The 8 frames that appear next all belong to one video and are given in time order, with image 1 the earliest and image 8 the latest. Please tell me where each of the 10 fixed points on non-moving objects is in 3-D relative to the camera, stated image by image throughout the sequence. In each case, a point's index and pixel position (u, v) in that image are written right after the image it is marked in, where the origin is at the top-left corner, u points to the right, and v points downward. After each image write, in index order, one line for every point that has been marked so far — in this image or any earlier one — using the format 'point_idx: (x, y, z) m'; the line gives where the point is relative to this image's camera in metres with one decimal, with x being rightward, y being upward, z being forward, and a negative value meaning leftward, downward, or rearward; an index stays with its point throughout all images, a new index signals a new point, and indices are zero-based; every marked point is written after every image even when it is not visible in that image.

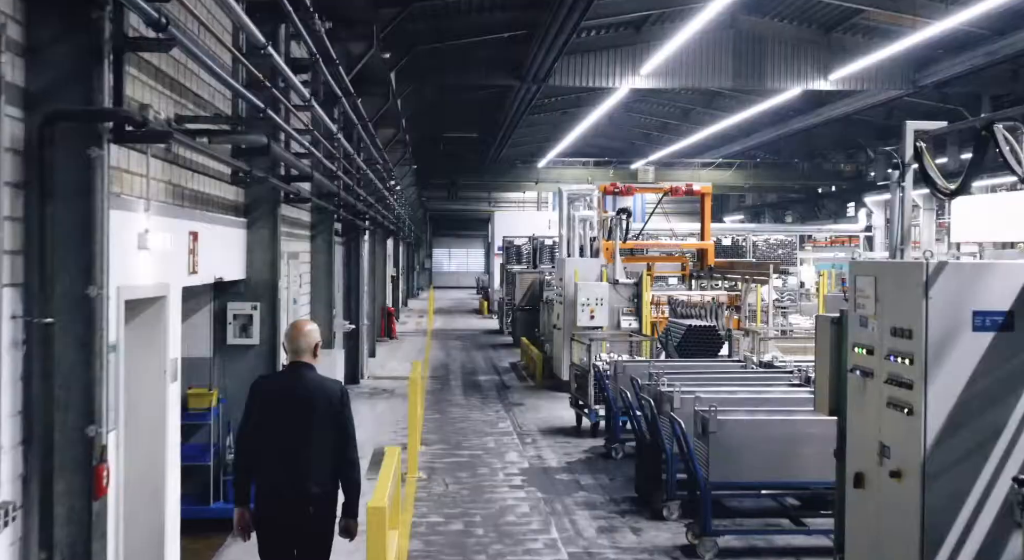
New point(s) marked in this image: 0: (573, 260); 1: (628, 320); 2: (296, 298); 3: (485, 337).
0: (+0.7, +0.2, +11.1) m
1: (+1.4, -0.5, +10.7) m
2: (-1.9, -0.2, +7.9) m
3: (-0.6, -1.2, +18.5) m
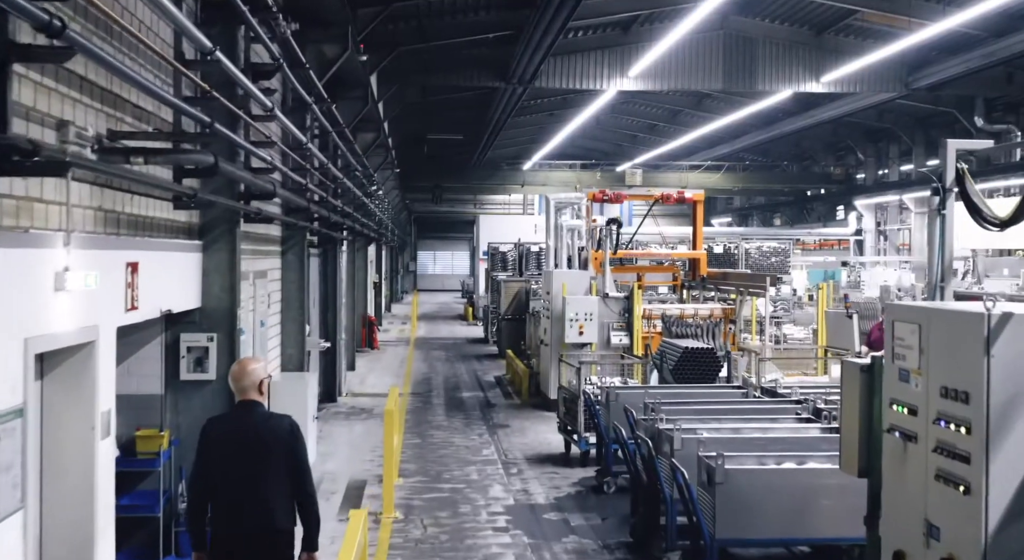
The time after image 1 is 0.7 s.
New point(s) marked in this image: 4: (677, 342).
0: (+0.6, +0.1, +10.5) m
1: (+1.2, -0.6, +10.2) m
2: (-2.0, -0.3, +7.4) m
3: (-0.9, -1.3, +18.0) m
4: (+1.4, -0.5, +7.6) m
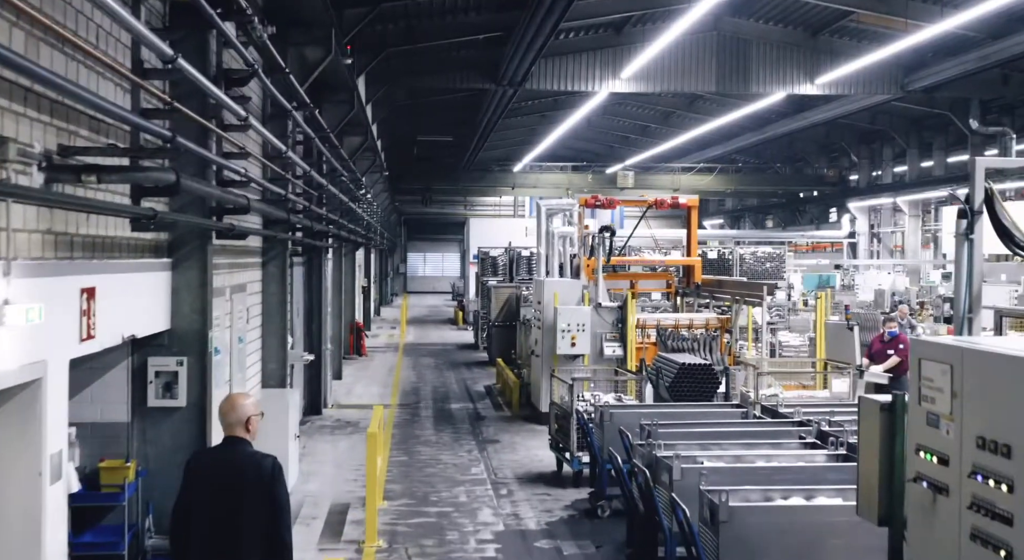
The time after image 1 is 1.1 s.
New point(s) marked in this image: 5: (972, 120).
0: (+0.4, 0.0, +10.3) m
1: (+1.1, -0.7, +9.9) m
2: (-2.1, -0.4, +7.1) m
3: (-1.1, -1.4, +17.7) m
4: (+1.3, -0.6, +7.3) m
5: (+9.2, +3.2, +18.1) m
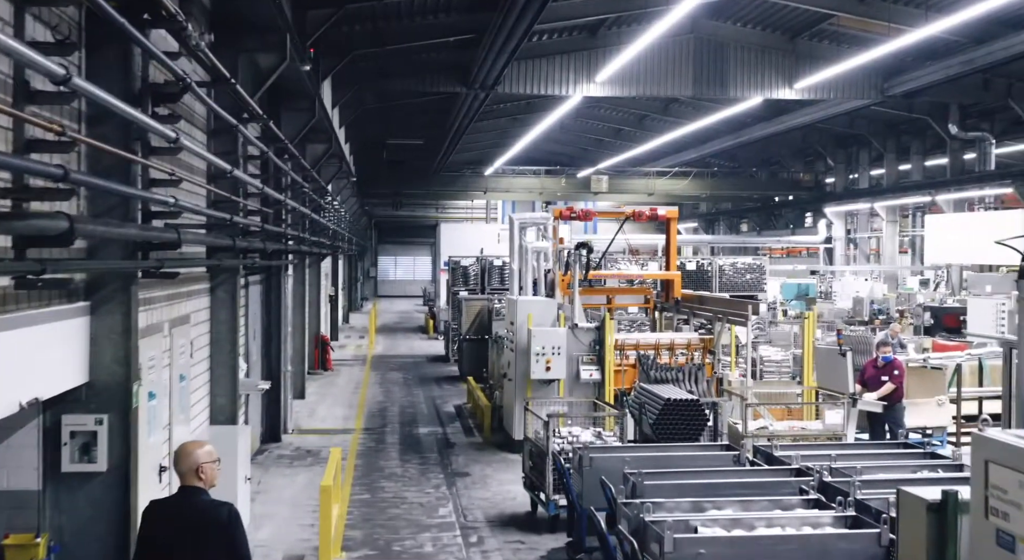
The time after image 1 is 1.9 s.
0: (+0.1, -0.3, +9.7) m
1: (+0.8, -0.9, +9.4) m
2: (-2.3, -0.7, +6.4) m
3: (-1.6, -1.6, +17.0) m
4: (+1.1, -0.9, +6.8) m
5: (+8.7, +3.1, +17.8) m
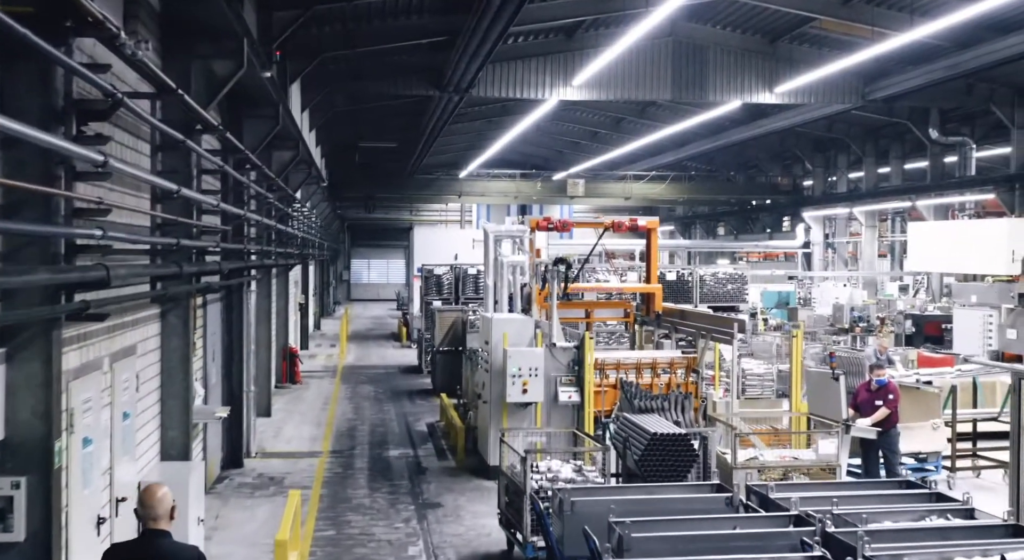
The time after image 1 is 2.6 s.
0: (-0.1, -0.4, +9.2) m
1: (+0.5, -1.1, +8.9) m
2: (-2.5, -0.8, +5.9) m
3: (-2.1, -1.8, +16.5) m
4: (+0.9, -1.0, +6.3) m
5: (+8.2, +2.9, +17.5) m
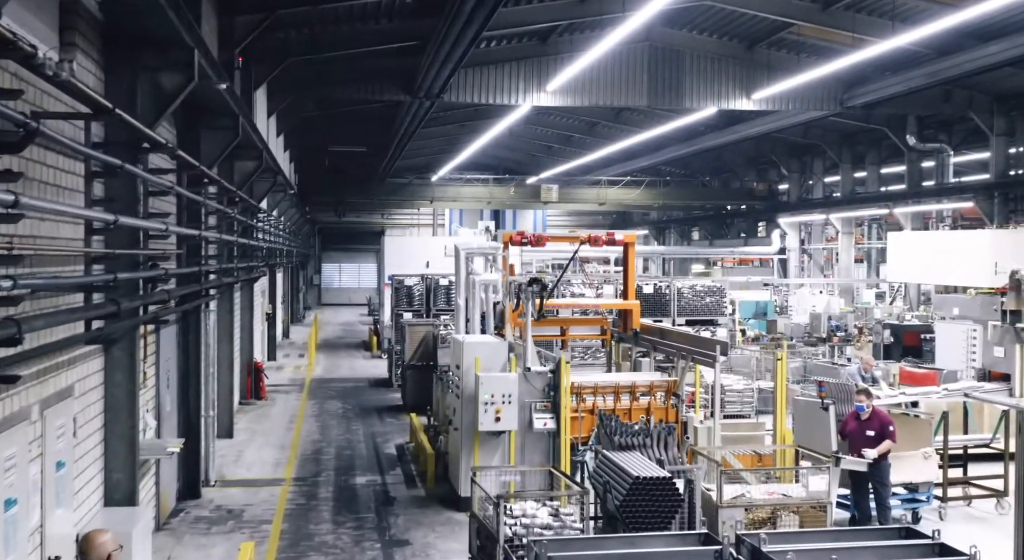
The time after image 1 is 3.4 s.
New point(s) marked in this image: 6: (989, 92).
0: (-0.4, -0.6, +8.8) m
1: (+0.3, -1.3, +8.5) m
2: (-2.7, -1.1, +5.3) m
3: (-2.5, -2.0, +16.0) m
4: (+0.7, -1.2, +5.9) m
5: (+7.6, +2.8, +17.3) m
6: (+8.4, +3.3, +15.9) m
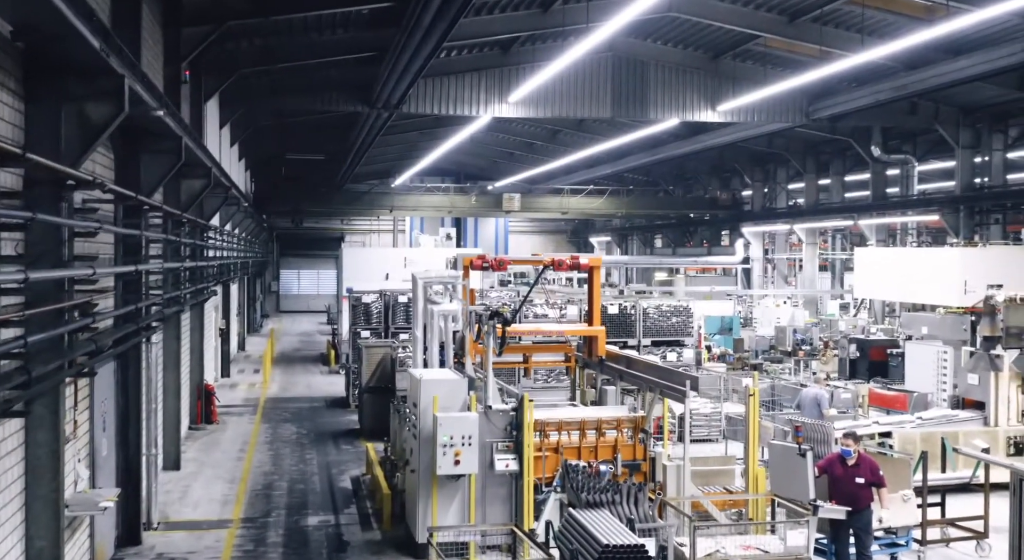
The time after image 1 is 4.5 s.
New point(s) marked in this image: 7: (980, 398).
0: (-0.8, -0.9, +8.3) m
1: (-0.1, -1.6, +8.0) m
2: (-2.9, -1.4, +4.8) m
3: (-3.2, -2.3, +15.4) m
4: (+0.5, -1.5, +5.5) m
5: (+6.9, +2.5, +17.2) m
6: (+7.7, +3.1, +15.8) m
7: (+5.1, -1.3, +9.8) m
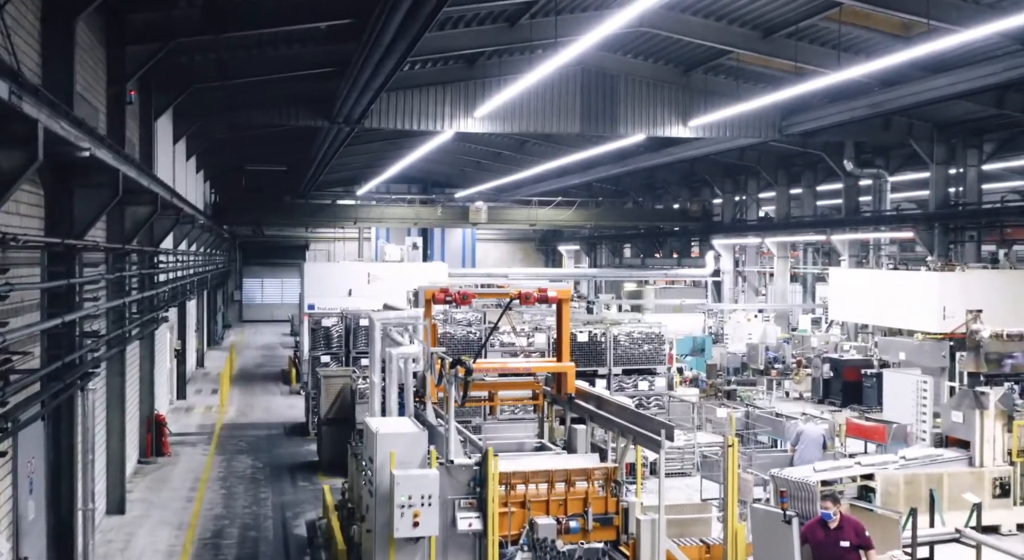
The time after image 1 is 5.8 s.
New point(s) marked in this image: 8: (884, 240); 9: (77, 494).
0: (-1.1, -1.3, +7.7) m
1: (-0.4, -2.0, +7.5) m
2: (-3.1, -1.8, +4.1) m
3: (-3.7, -2.7, +14.8) m
4: (+0.3, -1.9, +5.0) m
5: (+6.3, +2.2, +16.8) m
6: (+7.1, +2.7, +15.5) m
7: (+4.7, -1.6, +9.4) m
8: (+7.8, +0.9, +19.0) m
9: (-4.0, -1.9, +8.2) m
